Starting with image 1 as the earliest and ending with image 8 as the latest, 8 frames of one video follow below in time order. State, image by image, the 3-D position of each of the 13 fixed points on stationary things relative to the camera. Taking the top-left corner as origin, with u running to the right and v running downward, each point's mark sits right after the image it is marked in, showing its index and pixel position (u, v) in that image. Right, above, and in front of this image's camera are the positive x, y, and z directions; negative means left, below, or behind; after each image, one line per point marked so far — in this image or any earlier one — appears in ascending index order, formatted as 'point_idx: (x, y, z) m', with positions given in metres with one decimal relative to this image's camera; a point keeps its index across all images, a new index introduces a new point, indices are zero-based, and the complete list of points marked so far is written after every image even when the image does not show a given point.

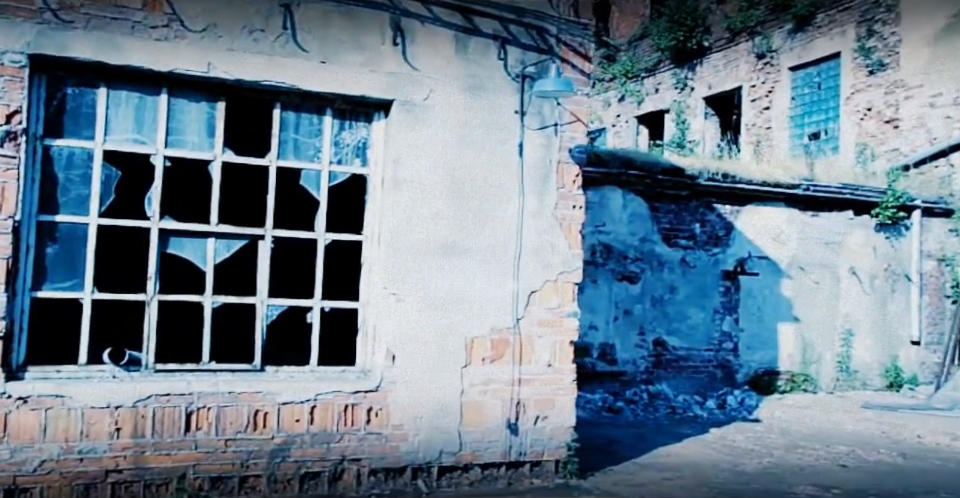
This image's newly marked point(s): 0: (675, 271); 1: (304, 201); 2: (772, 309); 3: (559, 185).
0: (+2.3, -0.2, +10.4) m
1: (-1.1, +0.3, +5.3) m
2: (+3.6, -0.7, +11.0) m
3: (+0.5, +0.4, +5.8) m
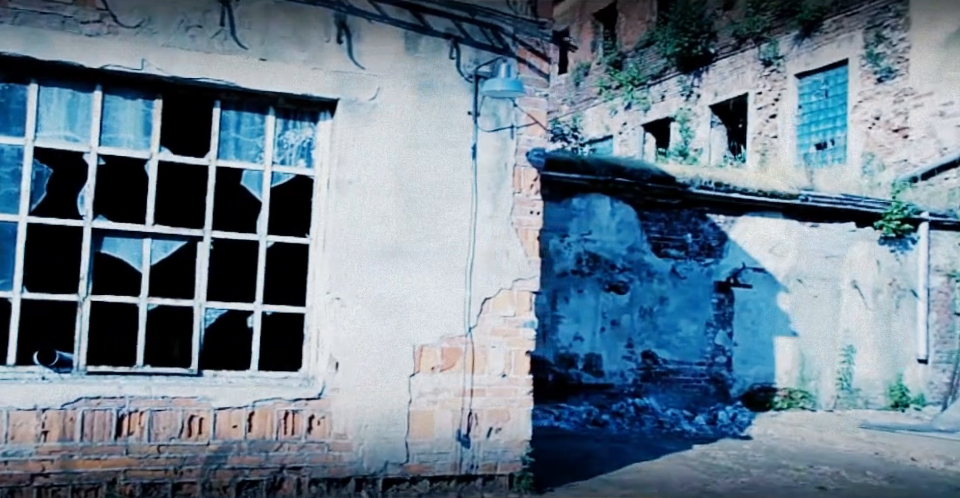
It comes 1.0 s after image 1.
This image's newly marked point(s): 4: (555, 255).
0: (+2.1, -0.4, +10.2) m
1: (-1.4, +0.3, +5.2) m
2: (+3.4, -0.9, +10.7) m
3: (+0.2, +0.4, +5.7) m
4: (+0.8, -0.1, +9.7) m
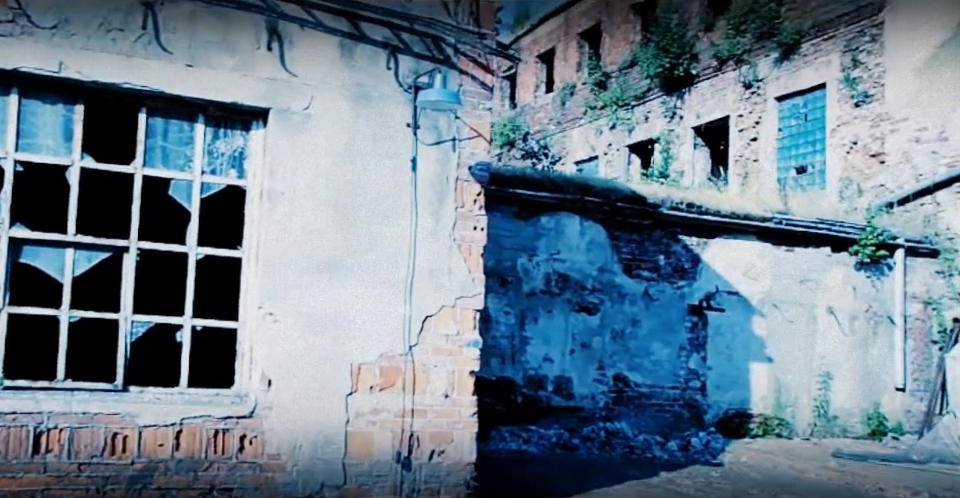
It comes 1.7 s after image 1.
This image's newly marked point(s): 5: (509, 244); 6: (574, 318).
0: (+1.8, -0.6, +10.0) m
1: (-1.7, +0.2, +5.1) m
2: (+3.1, -1.1, +10.5) m
3: (-0.1, +0.3, +5.5) m
4: (+0.5, -0.3, +9.5) m
5: (+0.3, 0.0, +9.4) m
6: (+1.0, -0.7, +9.7) m
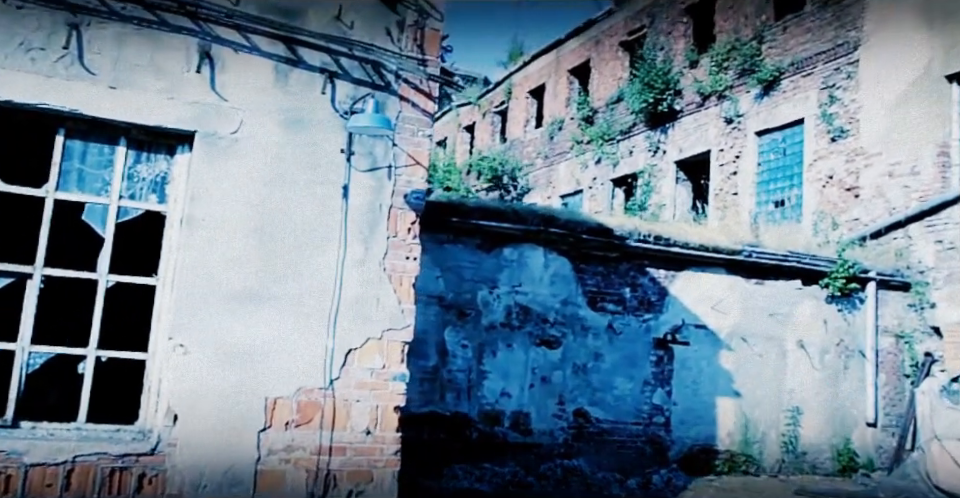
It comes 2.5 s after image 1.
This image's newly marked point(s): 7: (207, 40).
0: (+1.3, -1.0, +9.8) m
1: (-2.1, +0.1, +4.8) m
2: (+2.6, -1.5, +10.3) m
3: (-0.5, +0.1, +5.3) m
4: (0.0, -0.6, +9.3) m
5: (-0.1, -0.3, +9.2) m
6: (+0.6, -1.1, +9.5) m
7: (-1.5, +1.2, +5.0) m
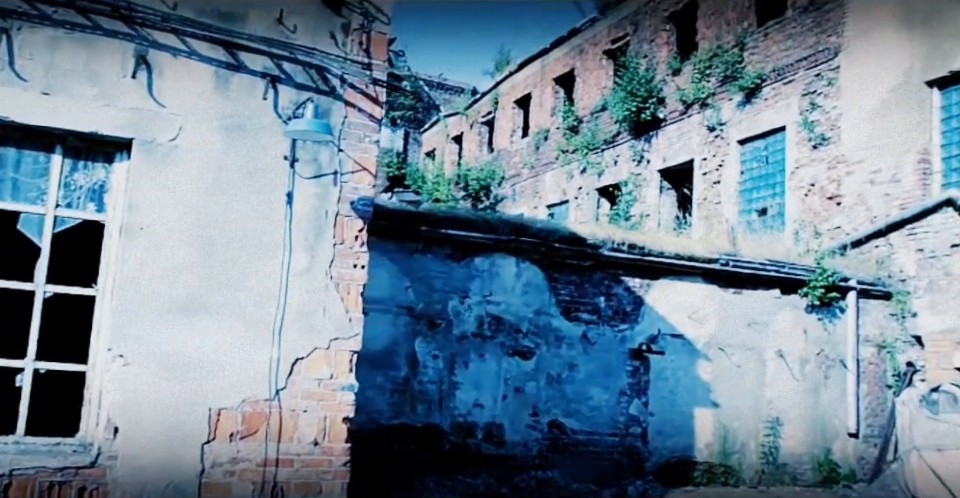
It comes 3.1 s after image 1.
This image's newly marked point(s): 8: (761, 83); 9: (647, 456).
0: (+1.0, -1.1, +9.7) m
1: (-2.4, 0.0, +4.8) m
2: (+2.3, -1.6, +10.2) m
3: (-0.8, +0.1, +5.2) m
4: (-0.3, -0.7, +9.2) m
5: (-0.4, -0.4, +9.1) m
6: (+0.3, -1.2, +9.4) m
7: (-1.8, +1.1, +5.0) m
8: (+4.5, +2.7, +14.6) m
9: (+1.8, -2.3, +9.9) m
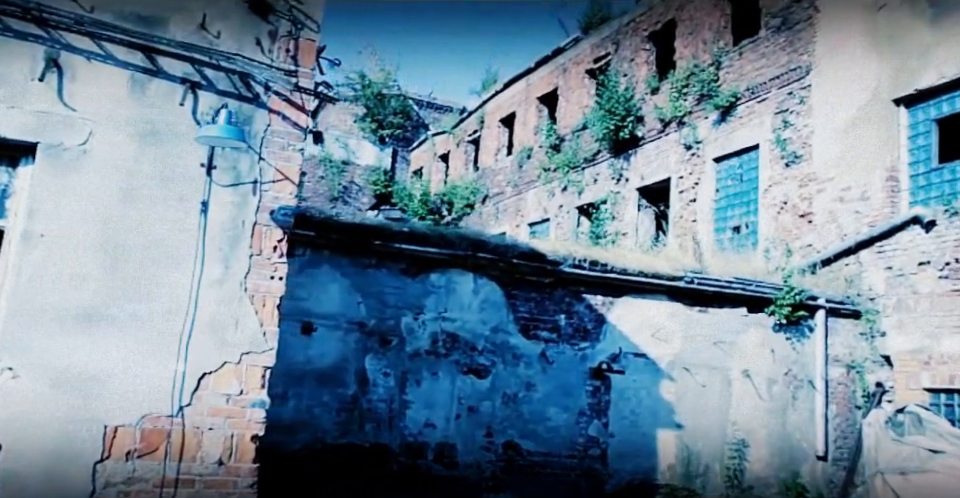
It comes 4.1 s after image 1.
0: (+0.6, -1.2, +9.5) m
1: (-2.8, 0.0, +4.5) m
2: (+1.9, -1.8, +9.9) m
3: (-1.3, 0.0, +5.0) m
4: (-0.7, -0.8, +8.9) m
5: (-0.9, -0.5, +8.9) m
6: (-0.2, -1.3, +9.1) m
7: (-2.3, +1.1, +4.8) m
8: (+4.1, +2.4, +14.5) m
9: (+1.3, -2.4, +9.6) m
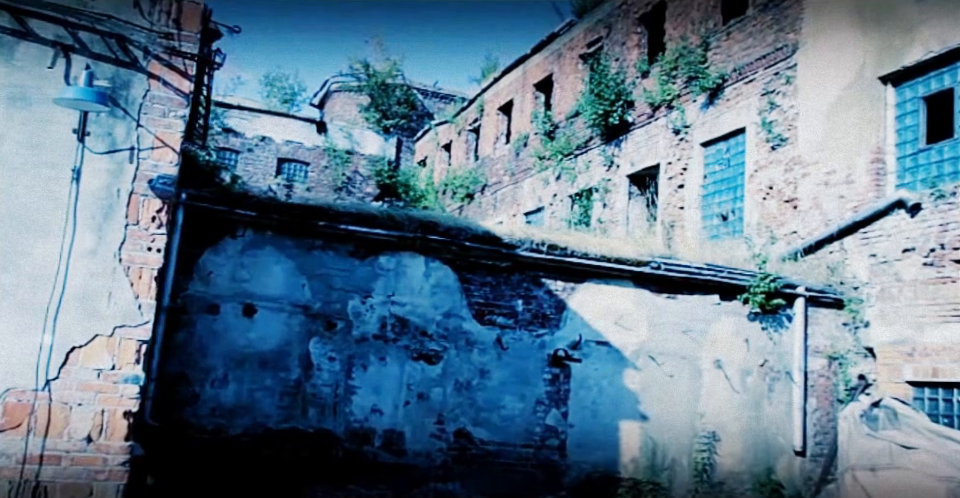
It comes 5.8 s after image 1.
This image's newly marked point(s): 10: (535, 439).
0: (+0.1, -1.0, +9.2) m
1: (-3.4, +0.1, +4.4) m
2: (+1.4, -1.6, +9.6) m
3: (-1.9, +0.2, +4.8) m
4: (-1.2, -0.7, +8.7) m
5: (-1.4, -0.3, +8.7) m
6: (-0.7, -1.2, +8.9) m
7: (-2.9, +1.2, +4.6) m
8: (+3.8, +2.6, +14.1) m
9: (+0.9, -2.3, +9.3) m
10: (+0.6, -1.9, +9.2) m
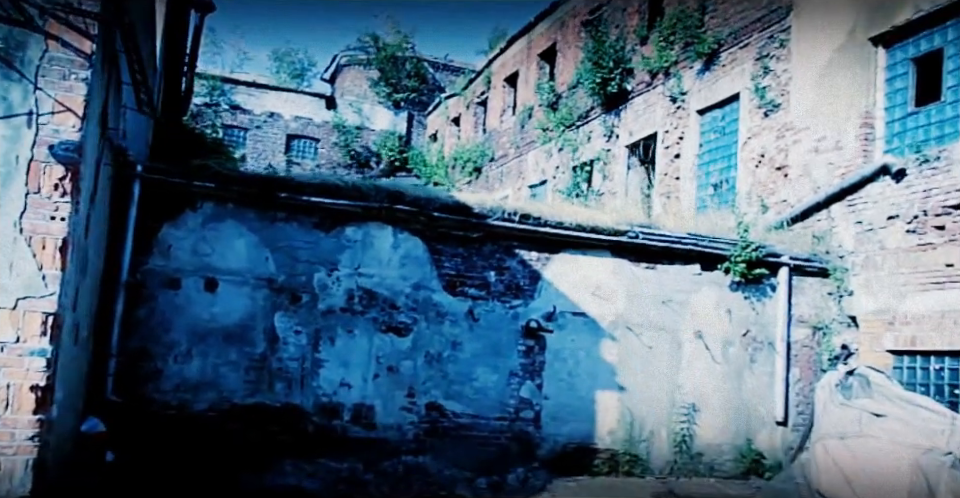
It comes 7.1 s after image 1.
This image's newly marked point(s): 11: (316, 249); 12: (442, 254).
0: (-0.2, -0.8, +9.0) m
1: (-3.9, +0.3, +4.3) m
2: (+1.1, -1.3, +9.4) m
3: (-2.3, +0.3, +4.7) m
4: (-1.5, -0.4, +8.6) m
5: (-1.7, -0.1, +8.6) m
6: (-1.0, -0.9, +8.8) m
7: (-3.3, +1.4, +4.5) m
8: (+3.6, +3.0, +13.7) m
9: (+0.6, -2.0, +9.2) m
10: (+0.3, -1.6, +9.1) m
11: (-1.6, 0.0, +8.6) m
12: (-0.4, 0.0, +9.0) m
